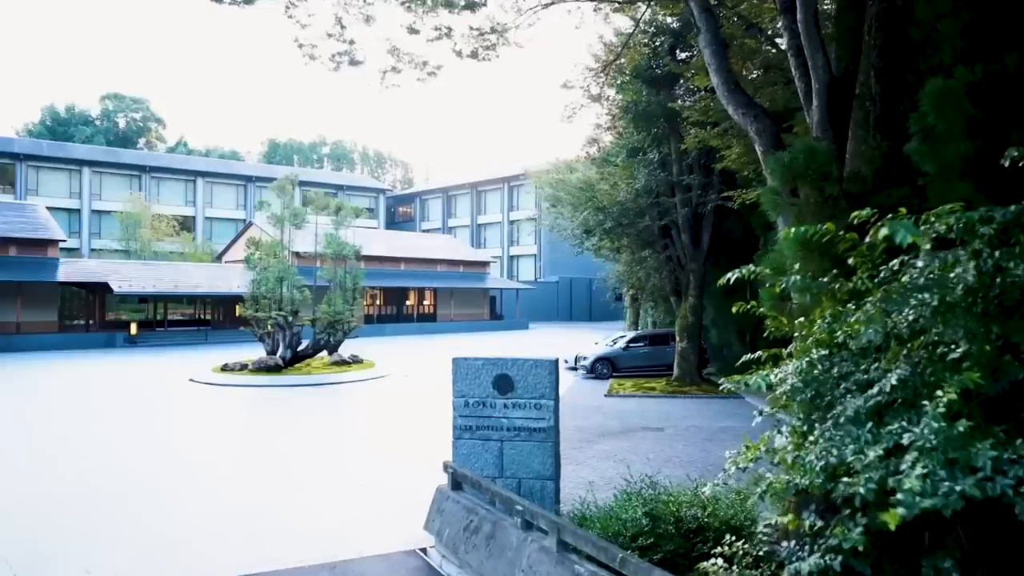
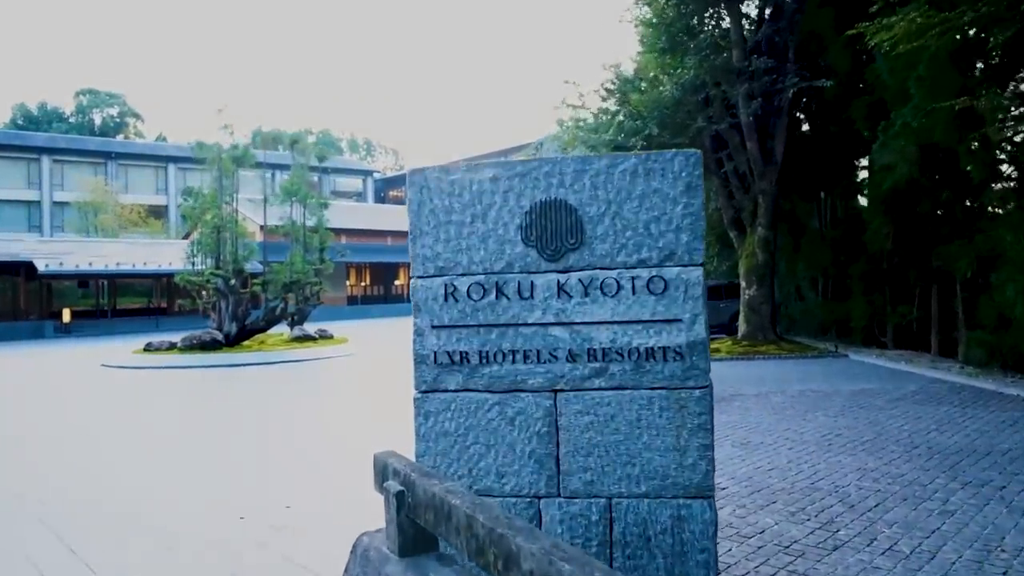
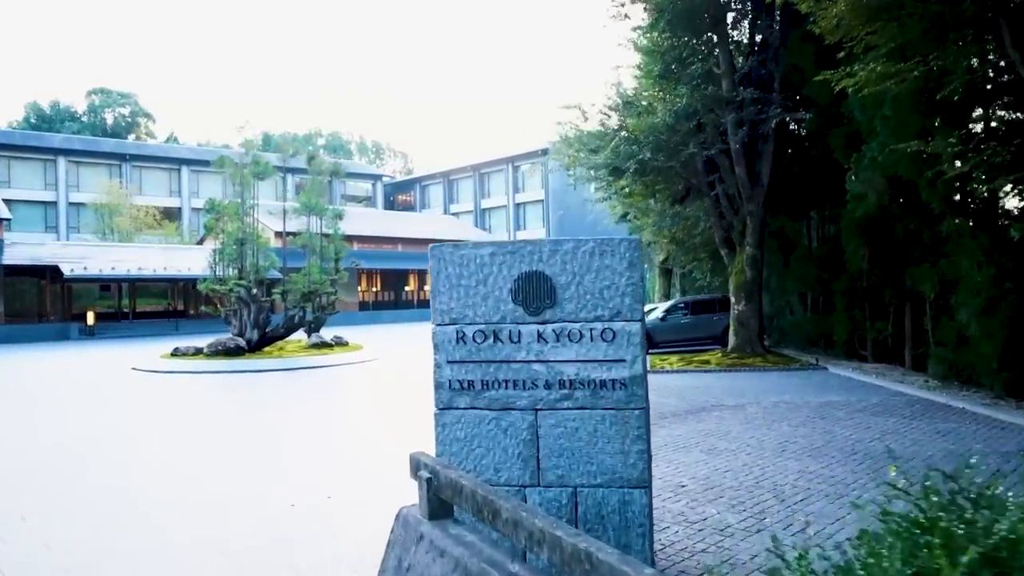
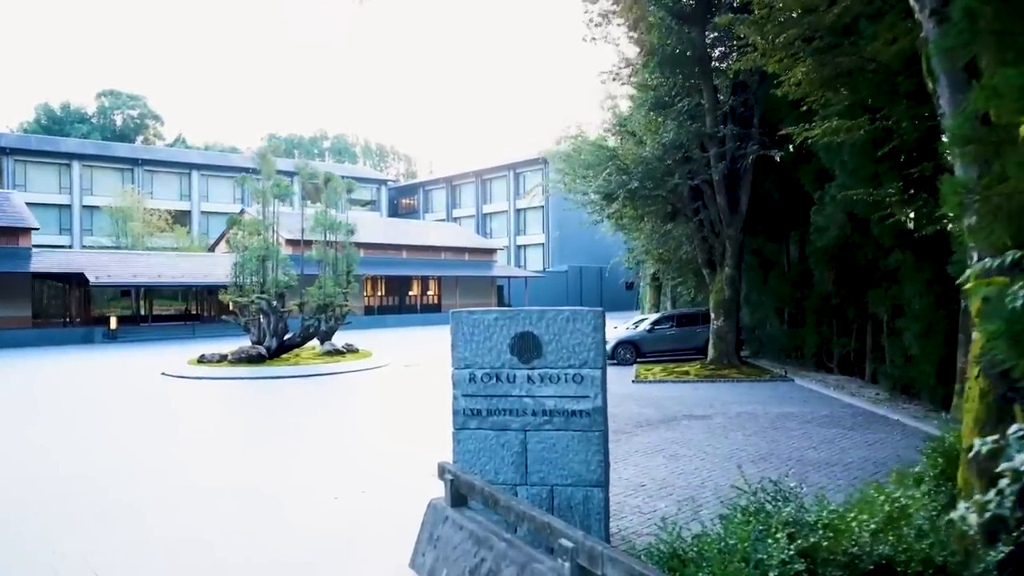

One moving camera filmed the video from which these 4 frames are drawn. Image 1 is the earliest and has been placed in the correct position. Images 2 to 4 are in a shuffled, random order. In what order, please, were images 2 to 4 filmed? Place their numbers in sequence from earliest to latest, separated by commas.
4, 3, 2
